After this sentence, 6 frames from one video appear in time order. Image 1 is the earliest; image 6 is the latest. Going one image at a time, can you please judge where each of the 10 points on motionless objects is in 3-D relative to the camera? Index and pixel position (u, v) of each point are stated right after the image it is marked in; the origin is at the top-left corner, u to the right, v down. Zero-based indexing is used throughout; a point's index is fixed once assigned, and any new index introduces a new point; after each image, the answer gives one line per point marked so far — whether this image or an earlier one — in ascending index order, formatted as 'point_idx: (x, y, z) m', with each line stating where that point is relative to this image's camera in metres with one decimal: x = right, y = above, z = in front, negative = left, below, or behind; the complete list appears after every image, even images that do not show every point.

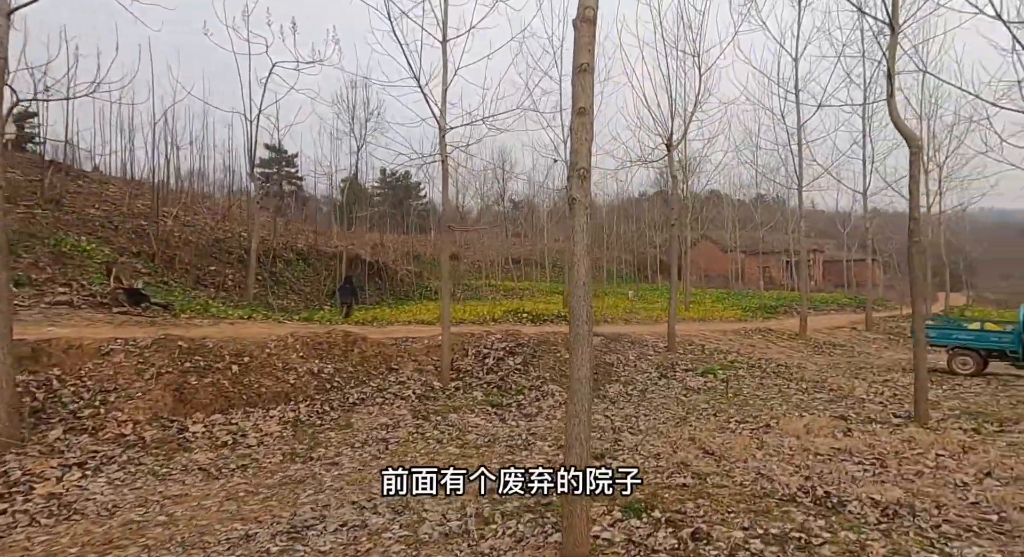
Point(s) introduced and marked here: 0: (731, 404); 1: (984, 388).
0: (+3.5, -2.0, +9.1) m
1: (+8.7, -2.0, +10.6) m
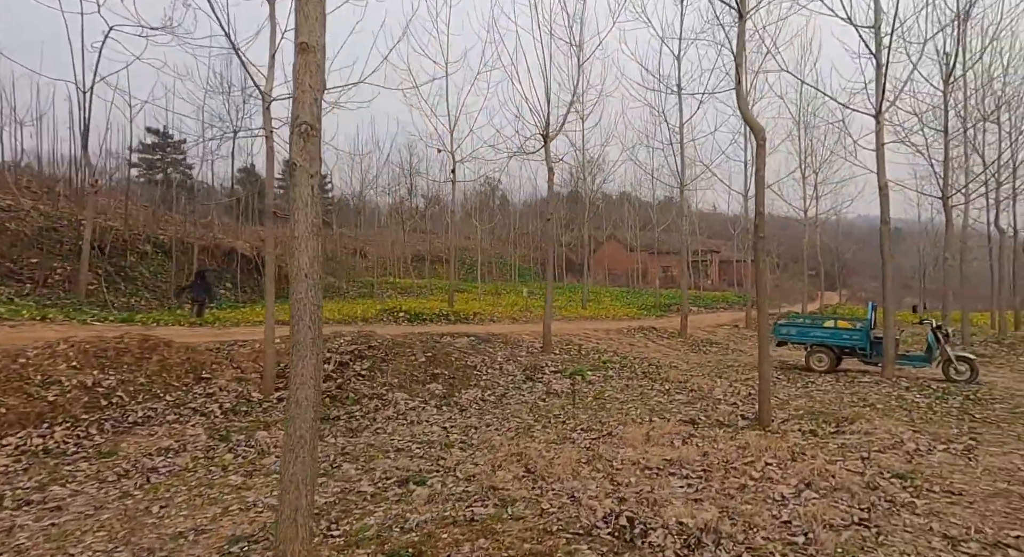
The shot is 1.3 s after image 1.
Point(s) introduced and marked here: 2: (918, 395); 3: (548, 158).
0: (+1.1, -2.0, +8.7) m
1: (+6.0, -2.0, +10.8) m
2: (+7.1, -2.1, +10.1) m
3: (+0.8, +2.9, +13.7) m
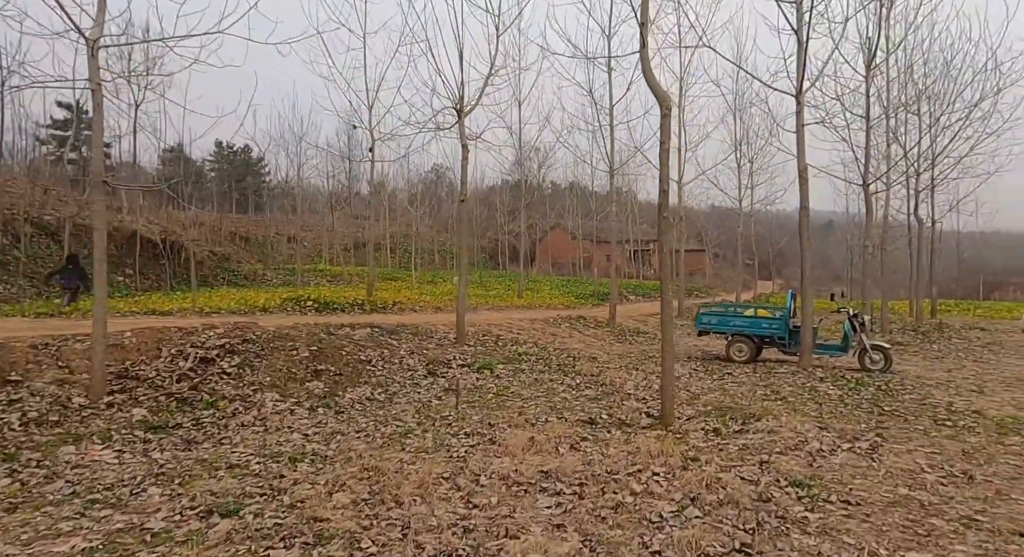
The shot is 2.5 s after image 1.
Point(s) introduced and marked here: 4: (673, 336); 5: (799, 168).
0: (-0.4, -1.8, +7.9) m
1: (+4.3, -1.8, +10.4) m
2: (+5.4, -1.9, +9.8) m
3: (-1.1, +3.2, +12.7) m
4: (+2.0, -0.7, +7.1) m
5: (+5.6, +2.2, +11.3) m
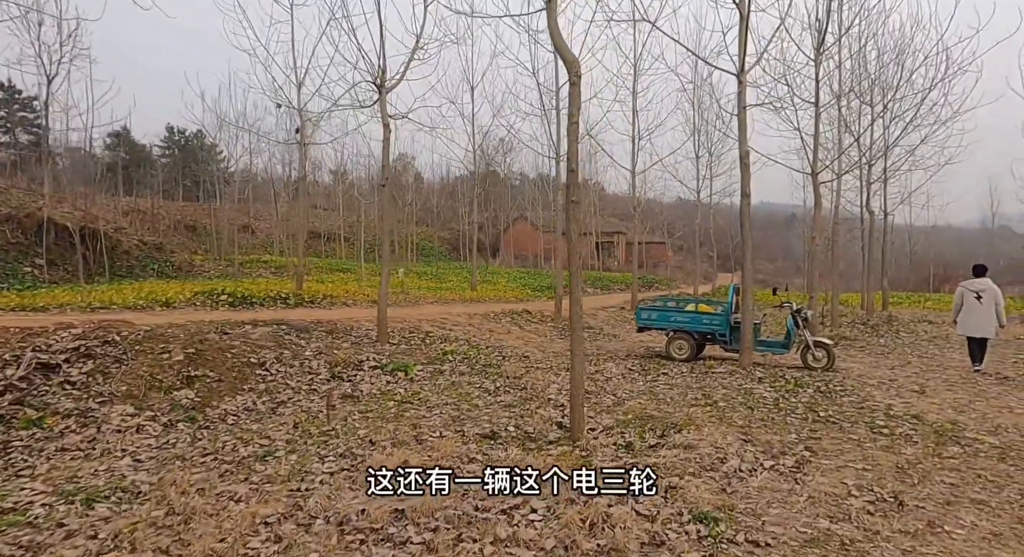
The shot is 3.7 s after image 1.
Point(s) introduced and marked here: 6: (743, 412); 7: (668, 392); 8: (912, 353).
0: (-1.7, -1.7, +6.9) m
1: (+2.9, -1.7, +9.7) m
2: (+4.1, -1.8, +9.1) m
3: (-2.6, +3.4, +11.7) m
4: (+0.8, -0.7, +6.3) m
5: (+4.2, +2.3, +10.6) m
6: (+3.0, -1.7, +7.5) m
7: (+2.4, -1.7, +8.7) m
8: (+9.7, -1.8, +13.7) m
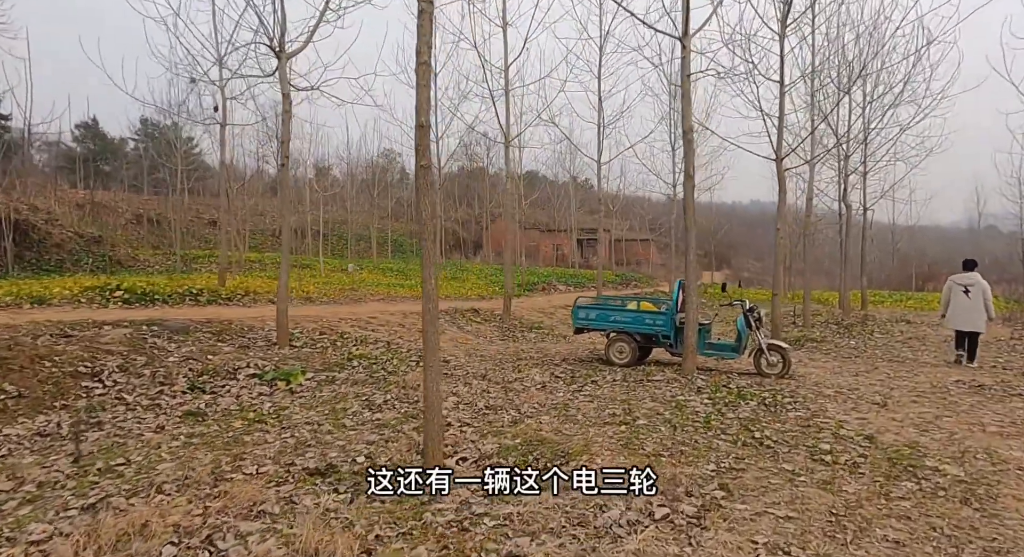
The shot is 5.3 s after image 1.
0: (-3.1, -1.6, +5.5) m
1: (+1.5, -1.6, +8.4) m
2: (+2.6, -1.7, +7.8) m
3: (-4.1, +3.5, +10.2) m
4: (-0.6, -0.6, +4.9) m
5: (+2.8, +2.4, +9.3) m
6: (+1.6, -1.7, +6.2) m
7: (+0.9, -1.6, +7.4) m
8: (+8.1, -1.7, +12.5) m
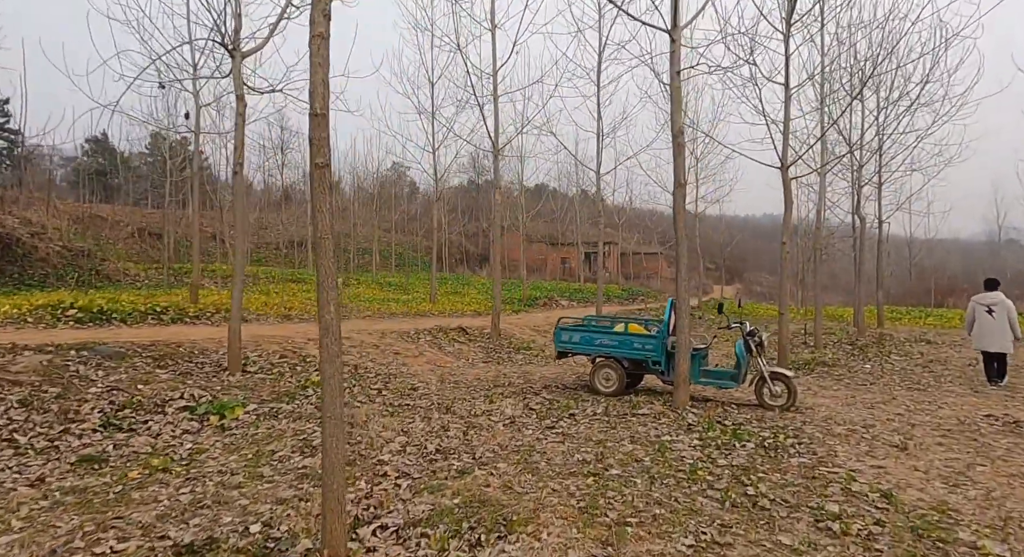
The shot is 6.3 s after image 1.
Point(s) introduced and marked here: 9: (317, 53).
0: (-3.6, -1.8, +4.6) m
1: (+1.0, -1.9, +7.4) m
2: (+2.1, -1.9, +6.8) m
3: (-4.5, +3.1, +9.4) m
4: (-1.1, -0.8, +3.9) m
5: (+2.3, +2.1, +8.3) m
6: (+1.1, -1.9, +5.1) m
7: (+0.4, -1.9, +6.4) m
8: (+7.7, -2.1, +11.4) m
9: (-1.3, +1.3, +3.6) m
